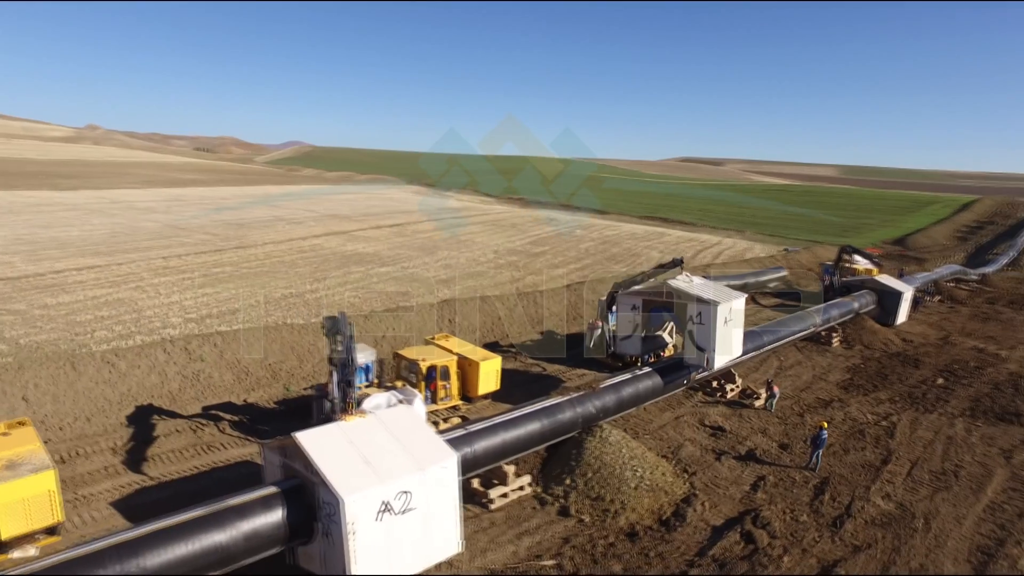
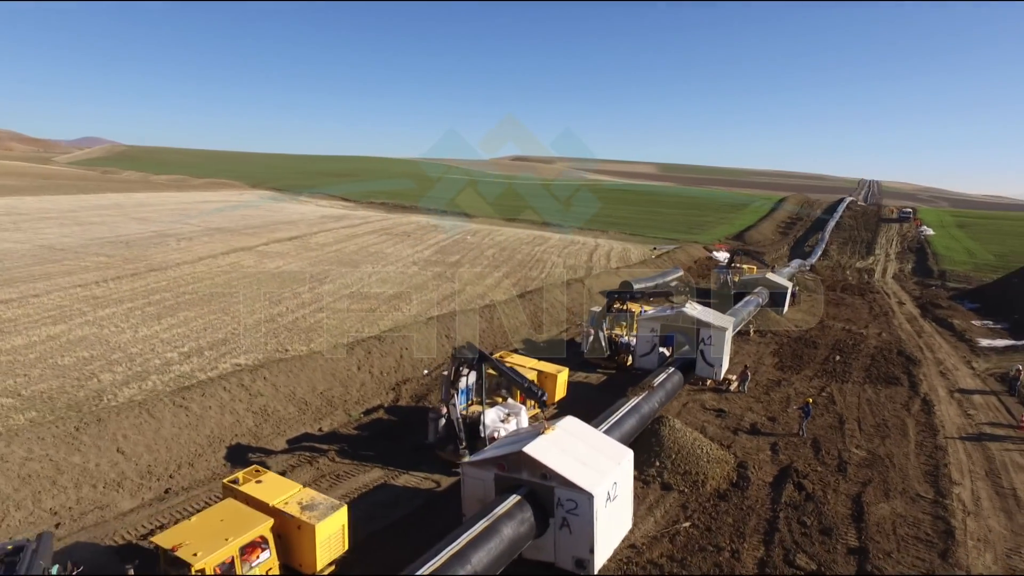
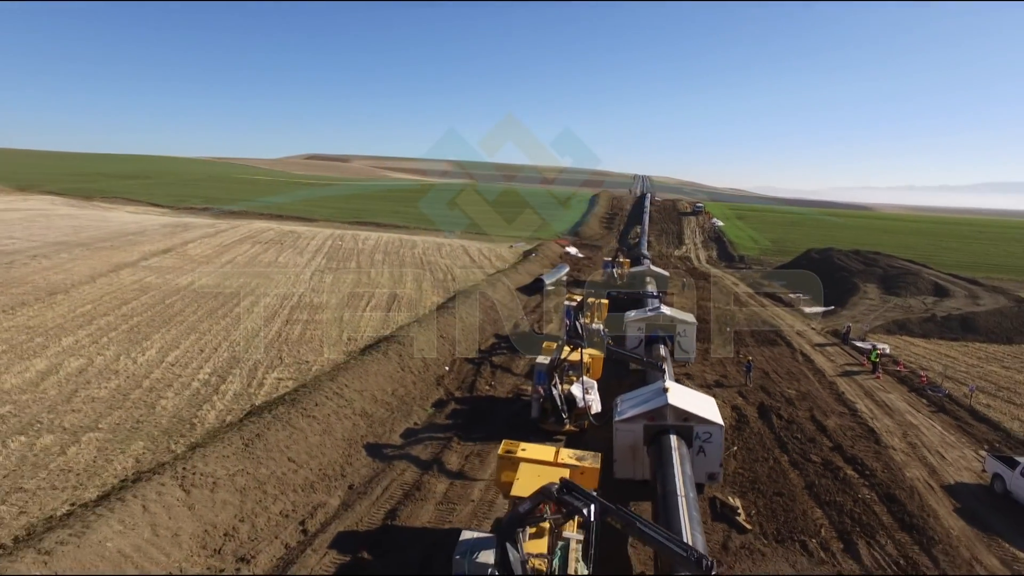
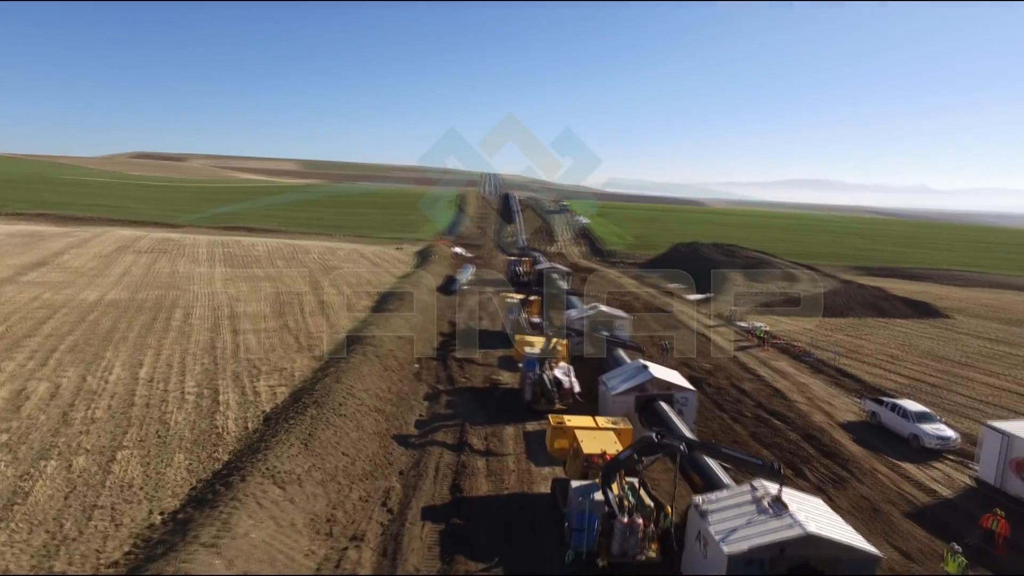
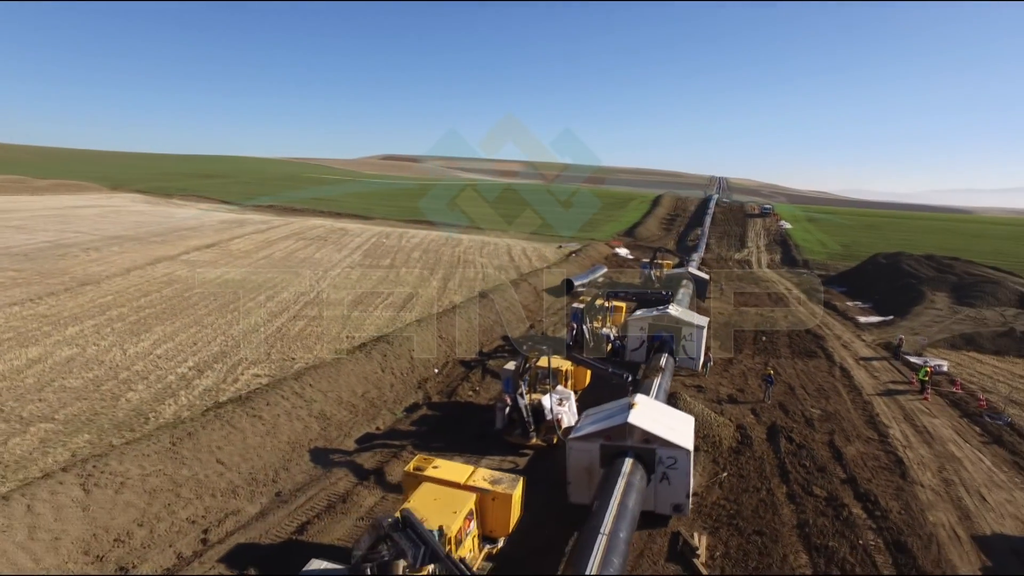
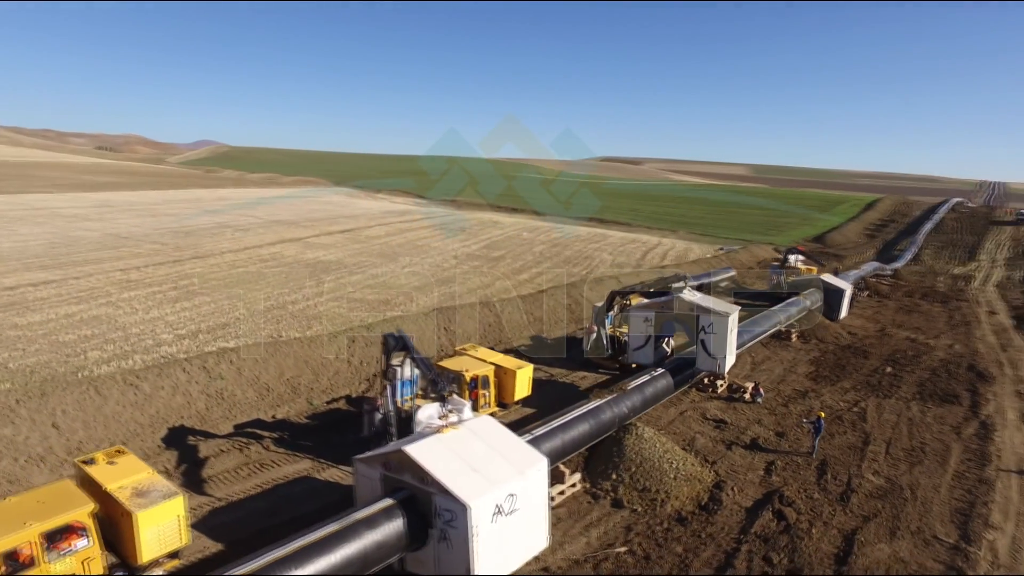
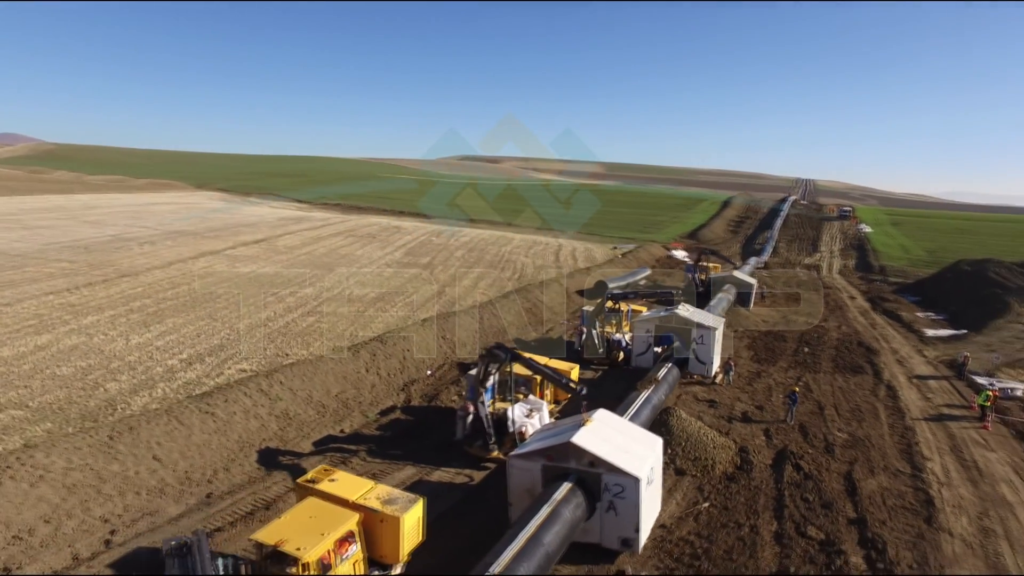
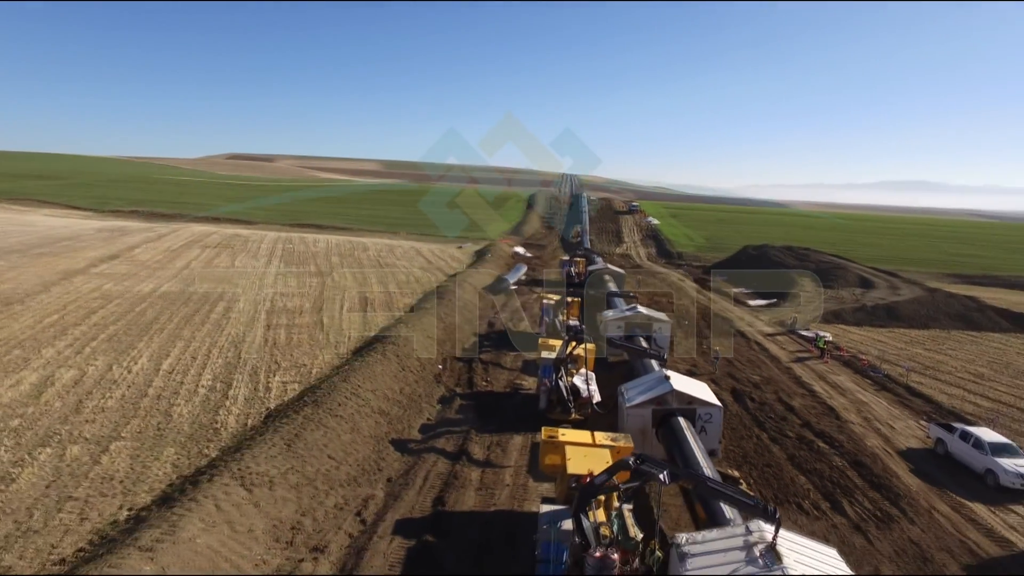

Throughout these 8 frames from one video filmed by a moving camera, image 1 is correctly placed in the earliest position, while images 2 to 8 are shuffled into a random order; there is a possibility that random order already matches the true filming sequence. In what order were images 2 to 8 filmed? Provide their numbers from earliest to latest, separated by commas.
6, 2, 7, 5, 3, 8, 4
